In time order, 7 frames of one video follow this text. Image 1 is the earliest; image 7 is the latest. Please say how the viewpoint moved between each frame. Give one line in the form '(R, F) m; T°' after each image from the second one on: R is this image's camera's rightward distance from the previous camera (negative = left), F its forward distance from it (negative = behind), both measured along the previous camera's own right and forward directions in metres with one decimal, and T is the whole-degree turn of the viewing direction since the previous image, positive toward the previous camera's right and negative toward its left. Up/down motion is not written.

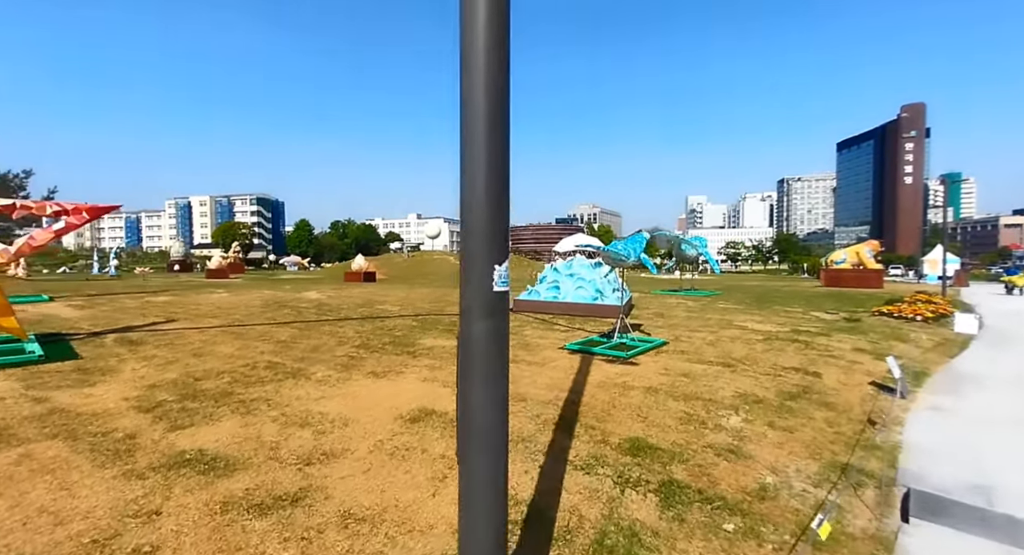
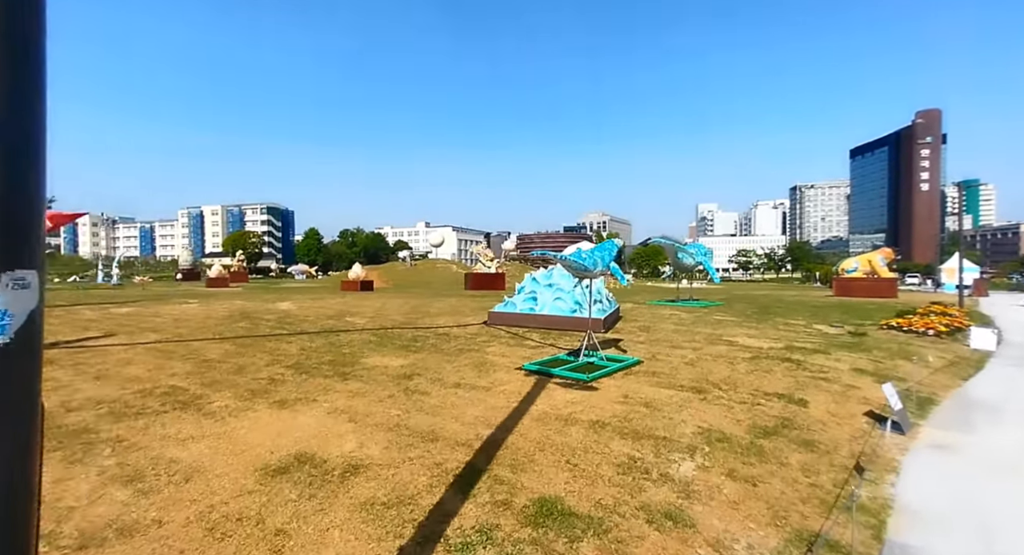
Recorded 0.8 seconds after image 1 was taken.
(+0.7, +0.7) m; -1°
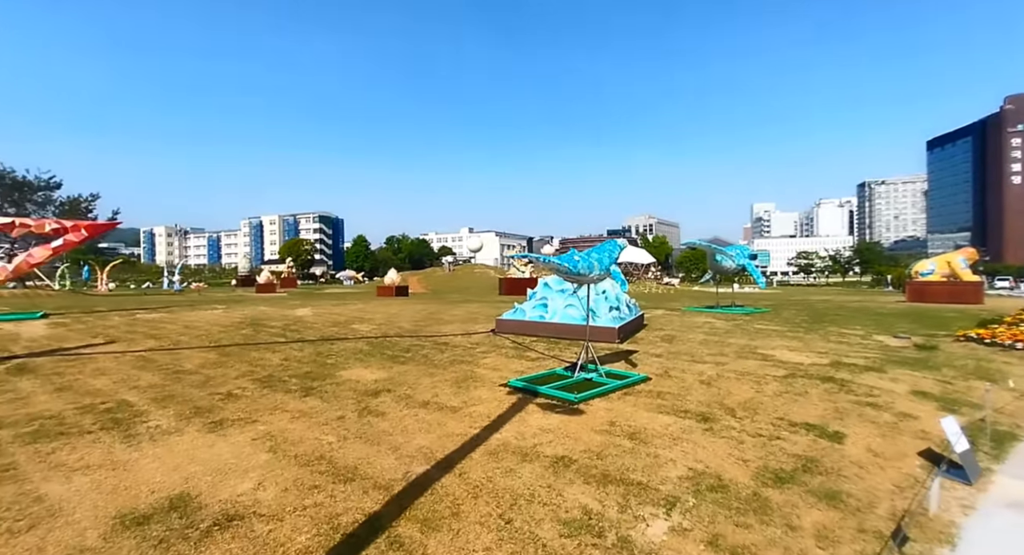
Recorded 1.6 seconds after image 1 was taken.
(+0.7, +0.7) m; -5°
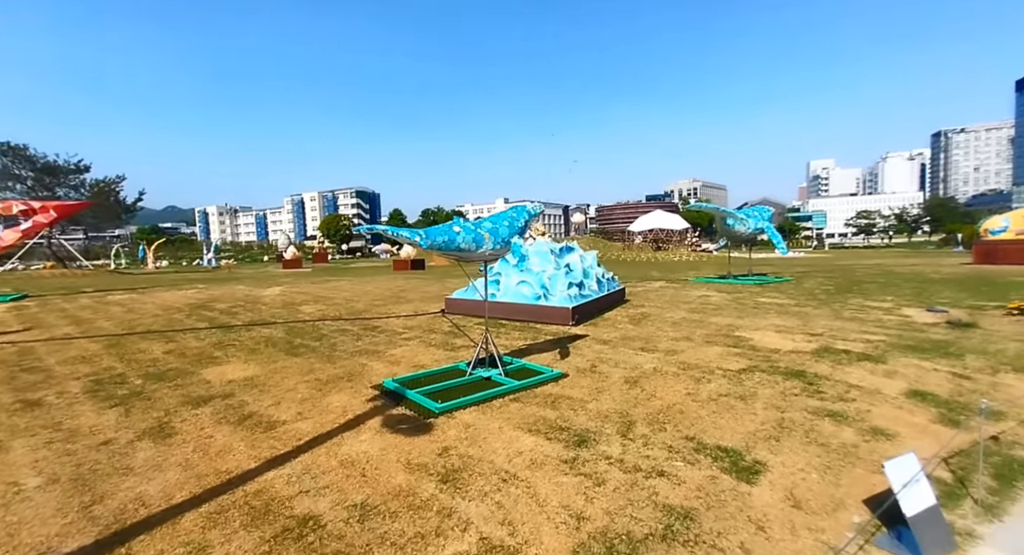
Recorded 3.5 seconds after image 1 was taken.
(+1.5, +1.1) m; -5°
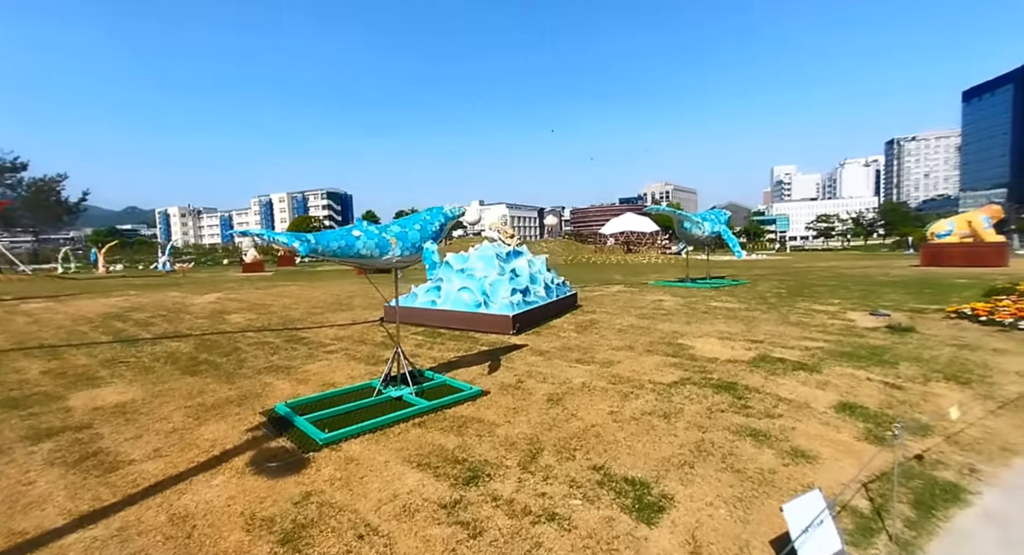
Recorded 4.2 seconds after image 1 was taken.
(+0.5, +0.3) m; +3°
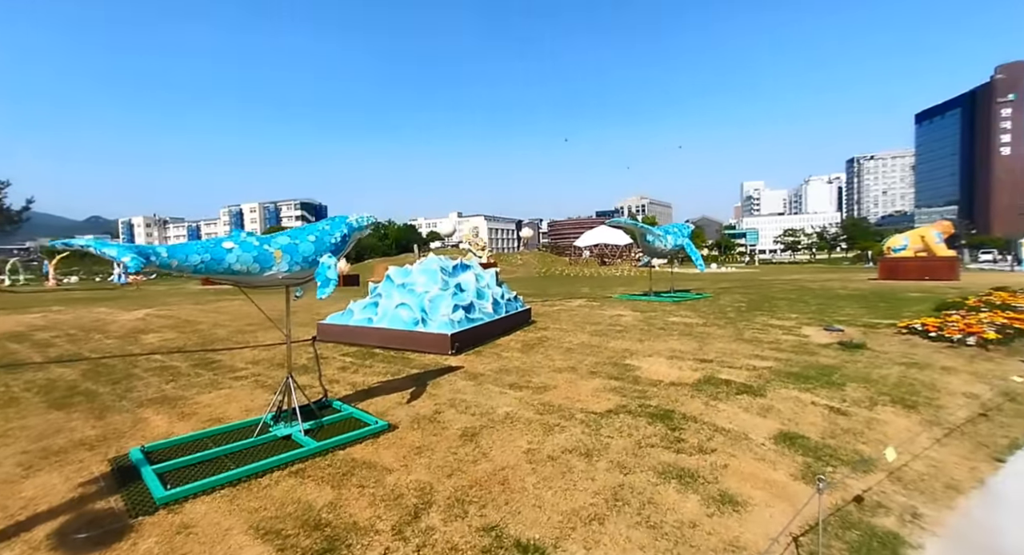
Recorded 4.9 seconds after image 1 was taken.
(+0.5, +0.4) m; +3°
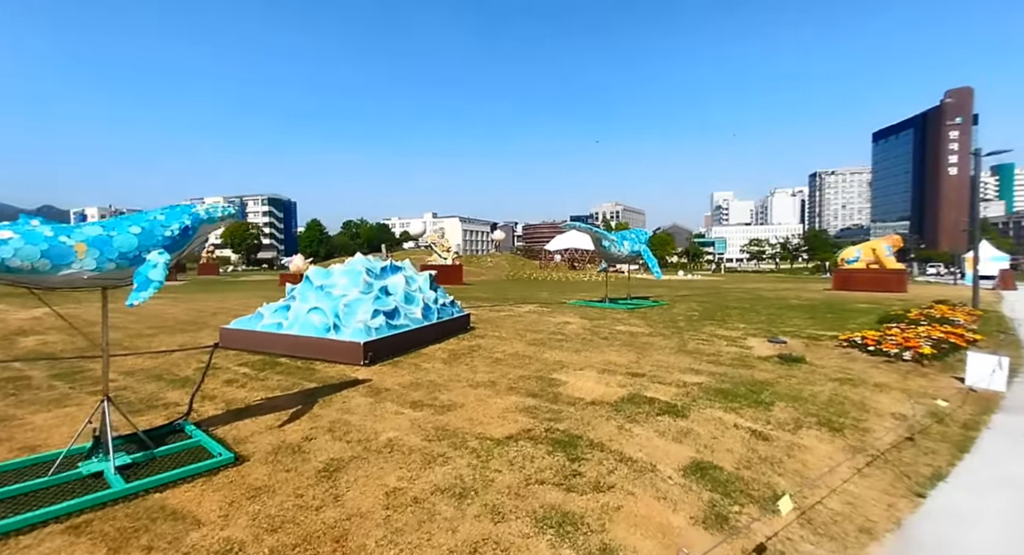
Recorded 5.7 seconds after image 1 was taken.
(+0.7, +0.5) m; +3°
